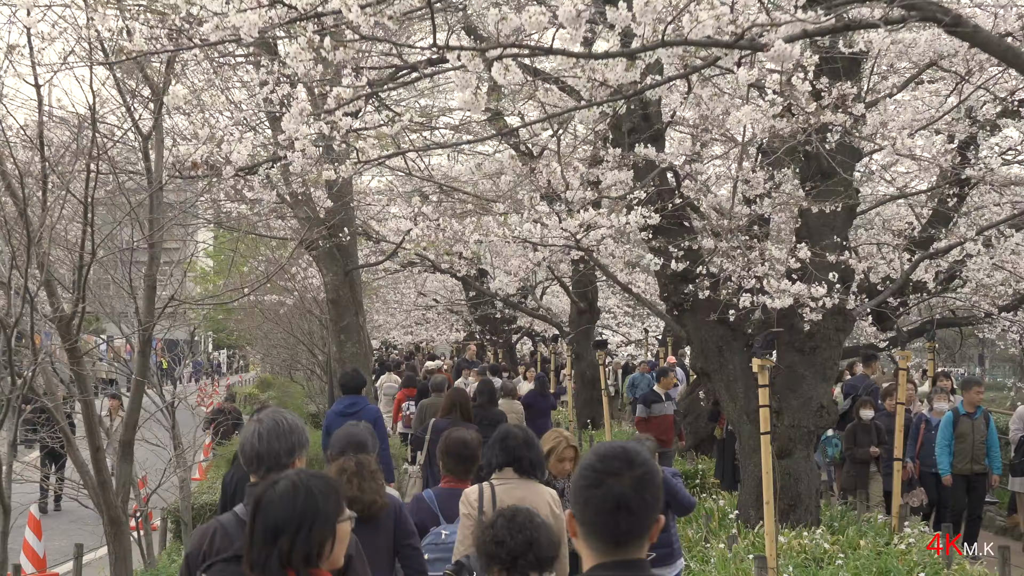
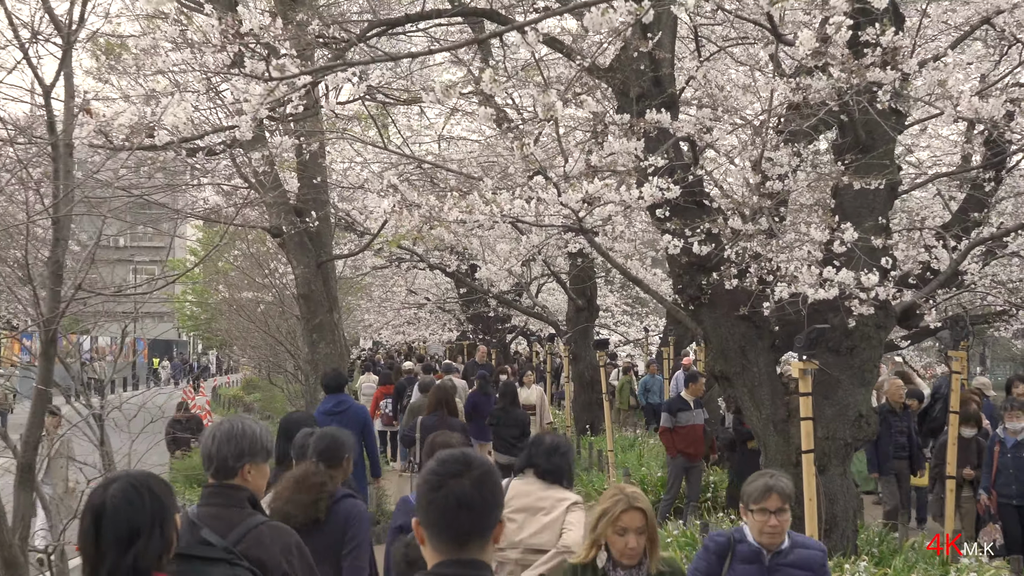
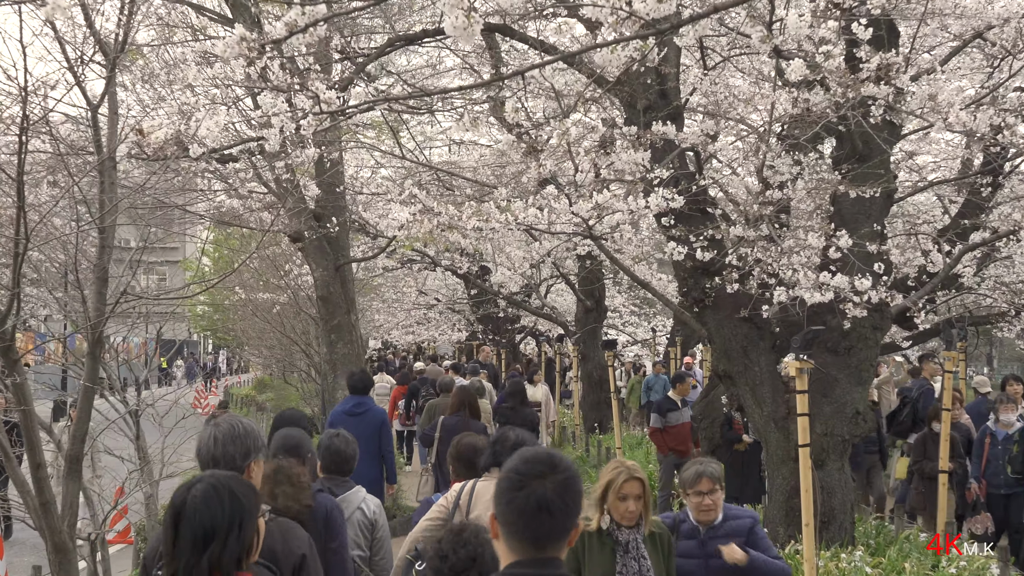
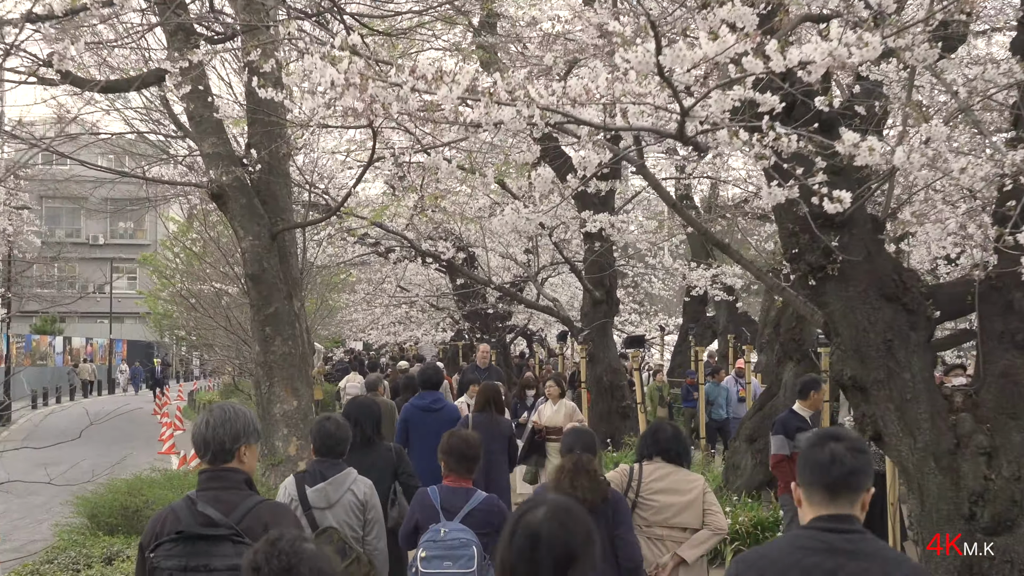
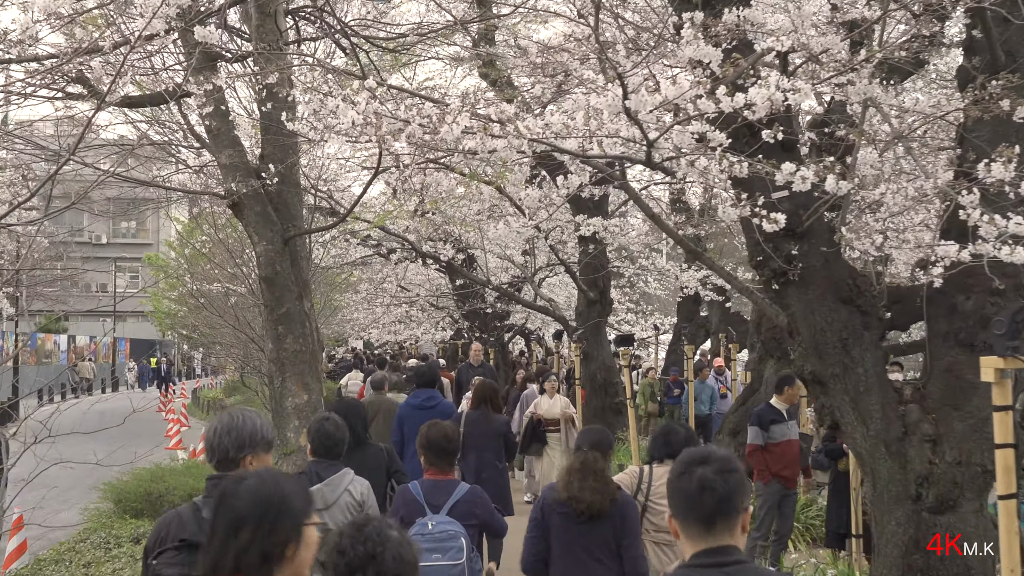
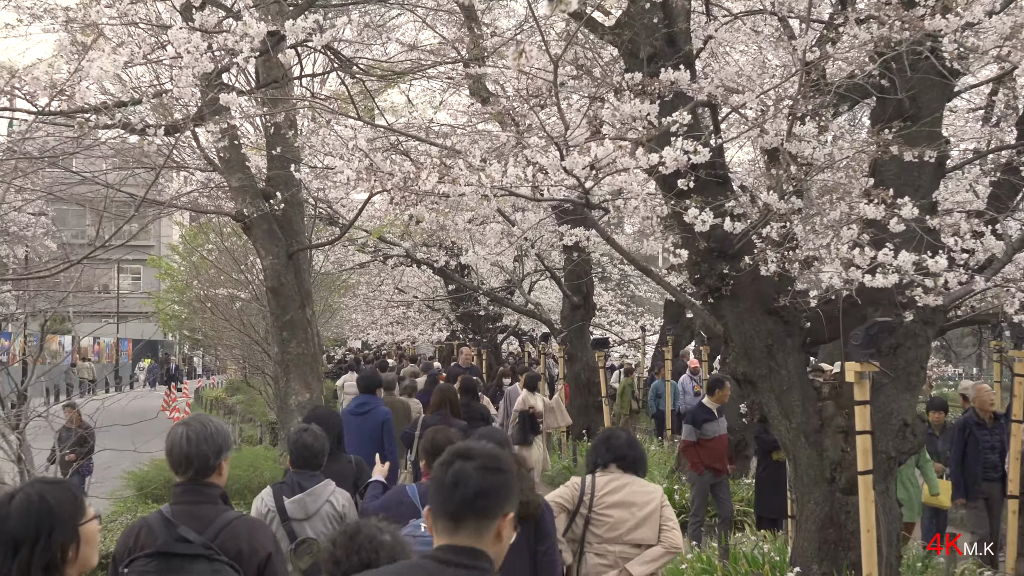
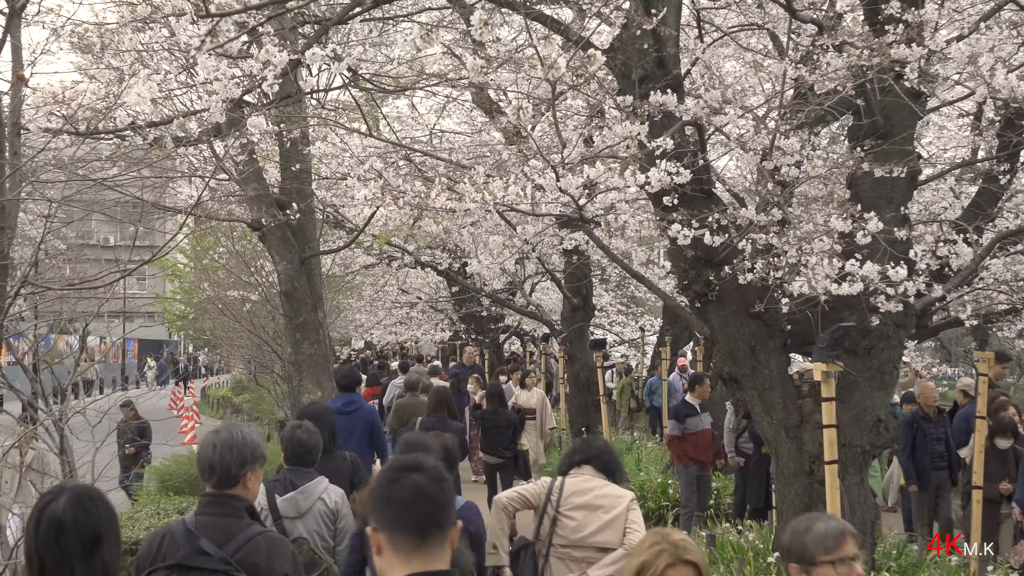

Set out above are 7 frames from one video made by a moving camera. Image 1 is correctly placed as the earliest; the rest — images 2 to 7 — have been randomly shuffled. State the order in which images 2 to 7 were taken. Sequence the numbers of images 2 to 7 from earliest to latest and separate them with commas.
3, 2, 7, 6, 5, 4
